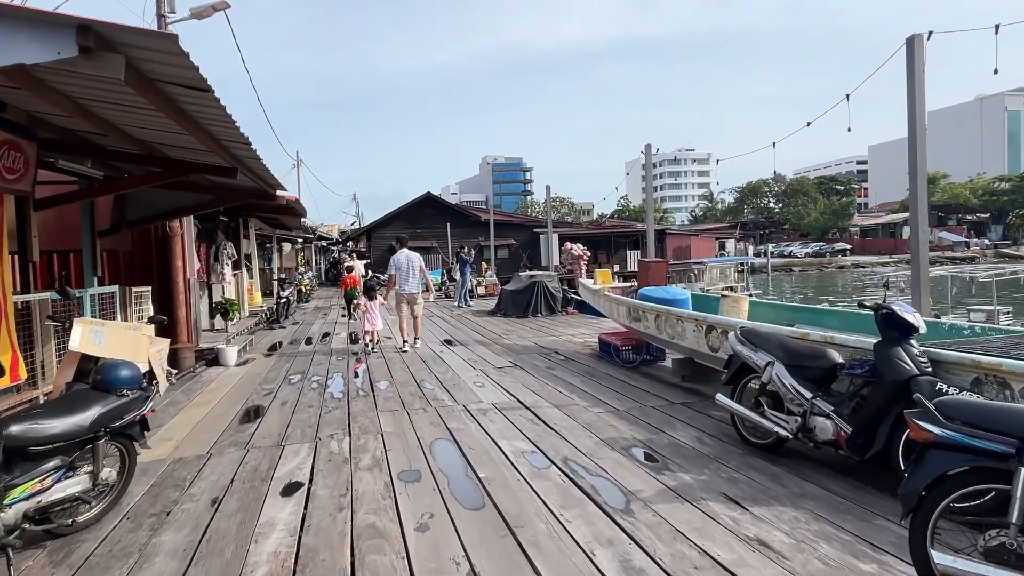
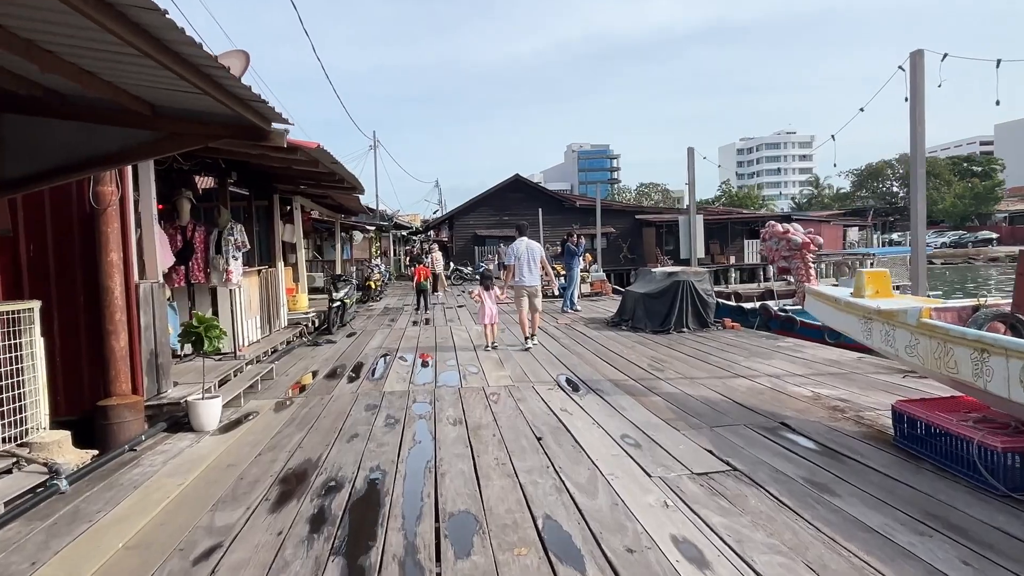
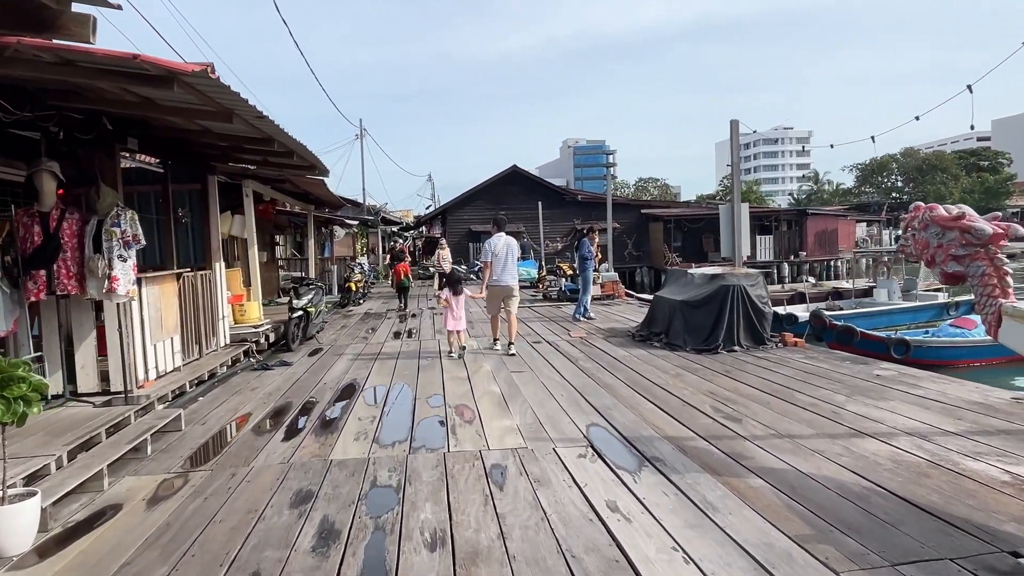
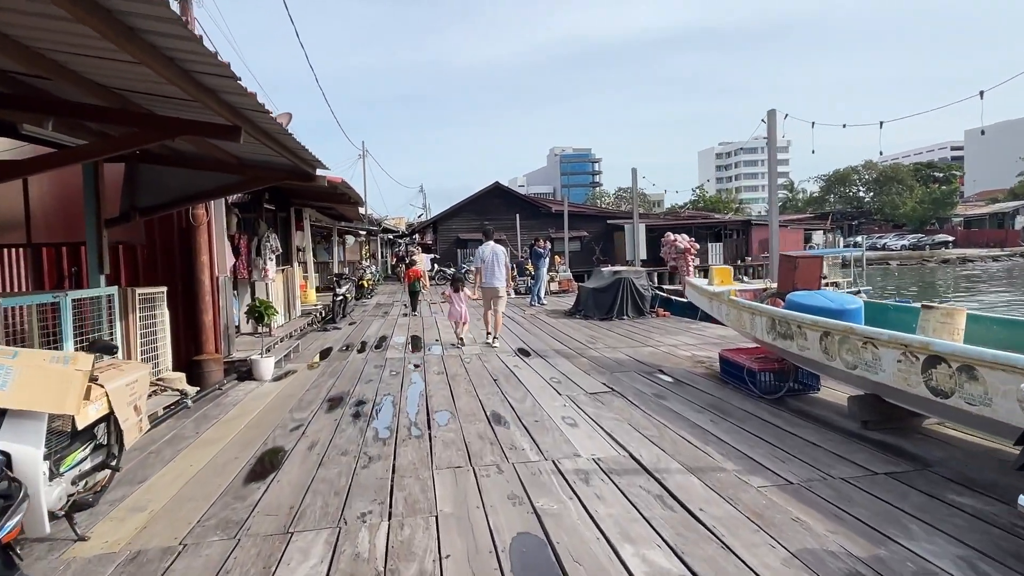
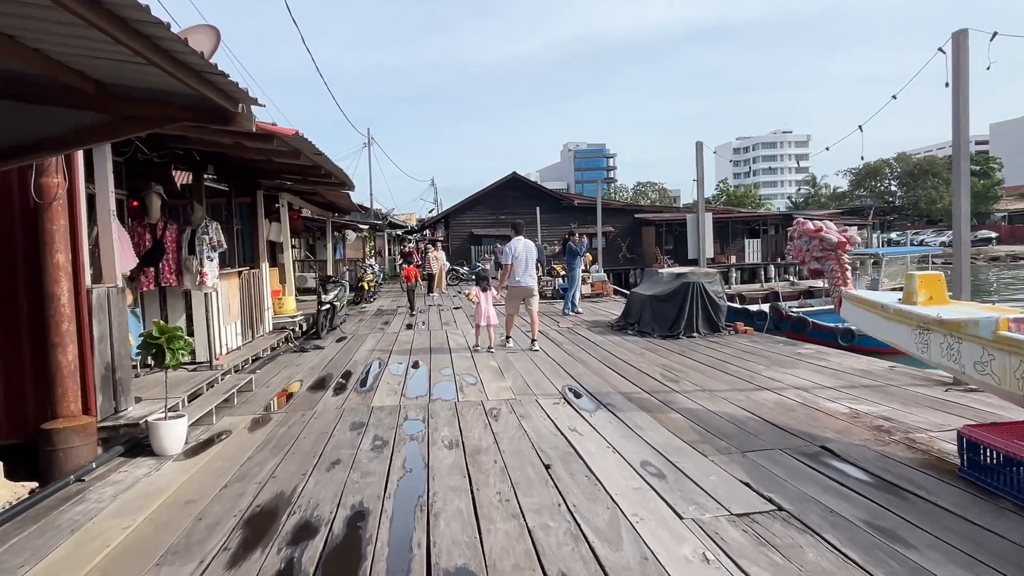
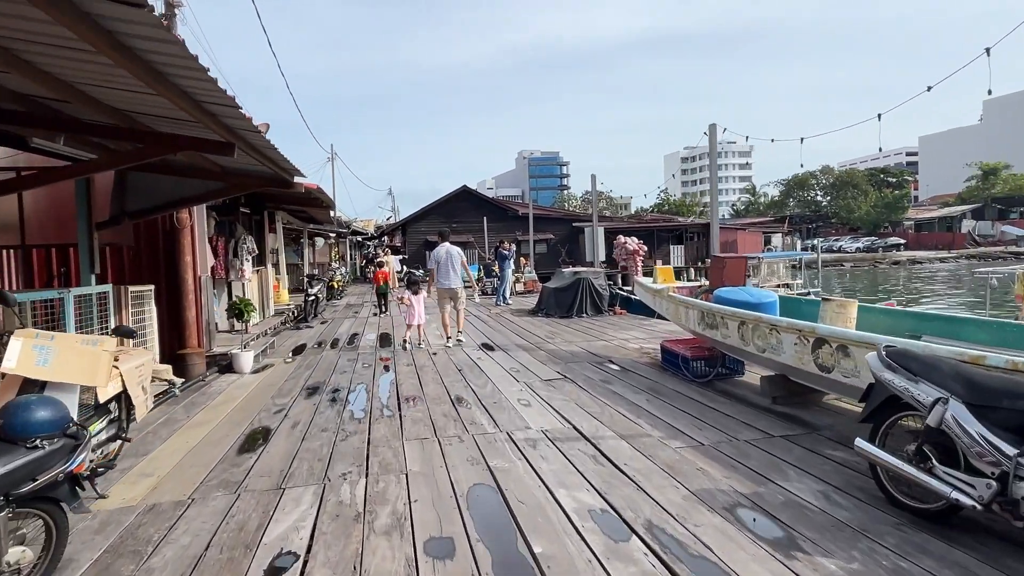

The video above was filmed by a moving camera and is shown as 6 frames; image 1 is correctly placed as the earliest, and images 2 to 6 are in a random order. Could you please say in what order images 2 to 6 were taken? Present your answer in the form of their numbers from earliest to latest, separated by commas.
6, 4, 2, 5, 3
